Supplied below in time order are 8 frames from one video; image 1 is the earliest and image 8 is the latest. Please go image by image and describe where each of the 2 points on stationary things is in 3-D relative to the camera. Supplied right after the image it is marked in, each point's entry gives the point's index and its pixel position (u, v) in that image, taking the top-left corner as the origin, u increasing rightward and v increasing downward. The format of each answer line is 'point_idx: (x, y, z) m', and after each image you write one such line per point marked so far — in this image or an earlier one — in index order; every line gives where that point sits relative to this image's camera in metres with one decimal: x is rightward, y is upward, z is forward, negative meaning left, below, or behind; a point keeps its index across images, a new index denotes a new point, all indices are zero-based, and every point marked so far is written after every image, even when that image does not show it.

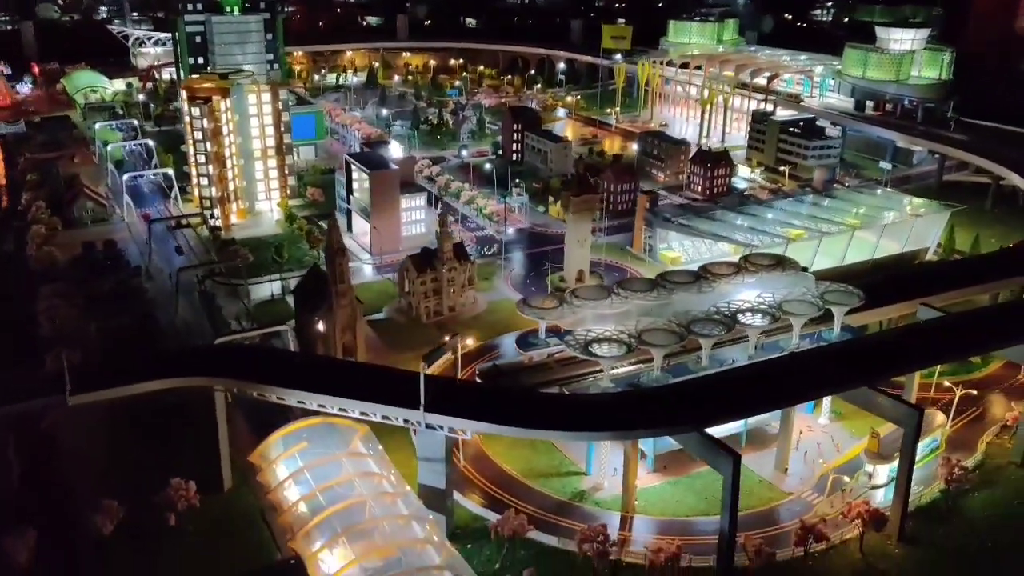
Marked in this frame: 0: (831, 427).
0: (+6.3, -2.7, +18.4) m
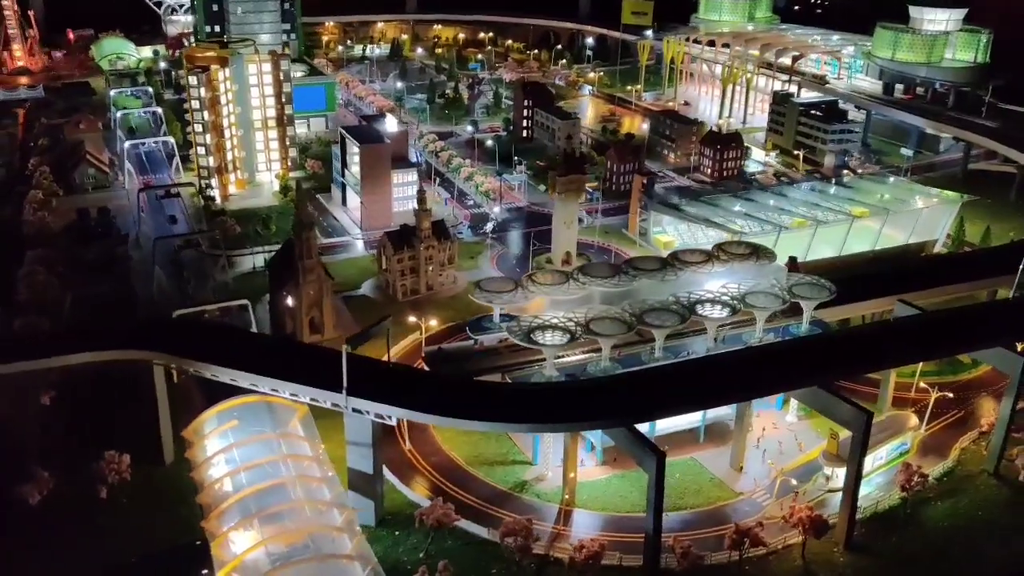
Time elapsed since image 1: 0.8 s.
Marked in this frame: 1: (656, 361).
0: (+5.4, -2.6, +17.7) m
1: (+2.4, -1.3, +16.0) m
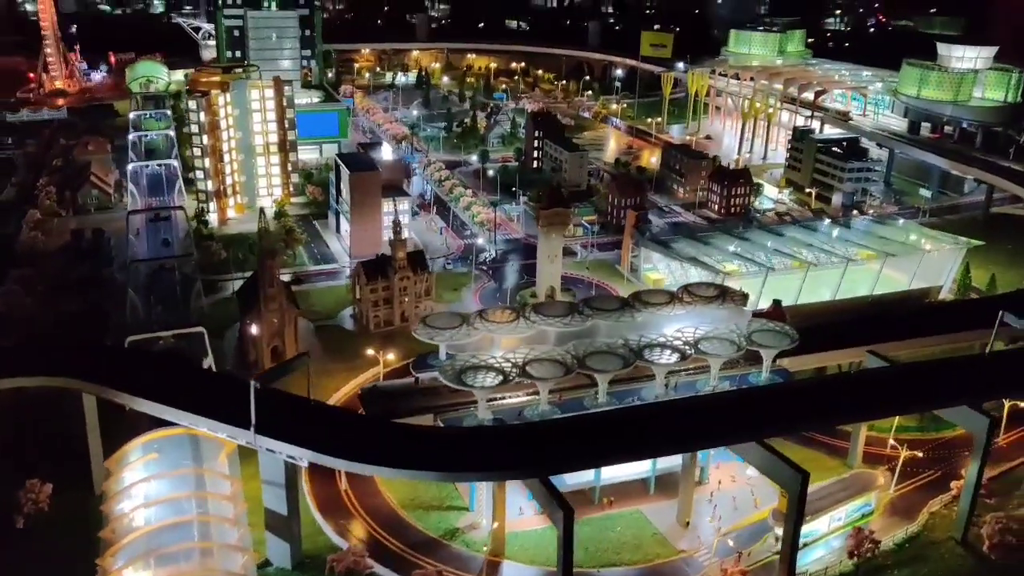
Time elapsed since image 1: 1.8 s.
0: (+4.4, -3.4, +16.8) m
1: (+1.4, -1.9, +15.2) m
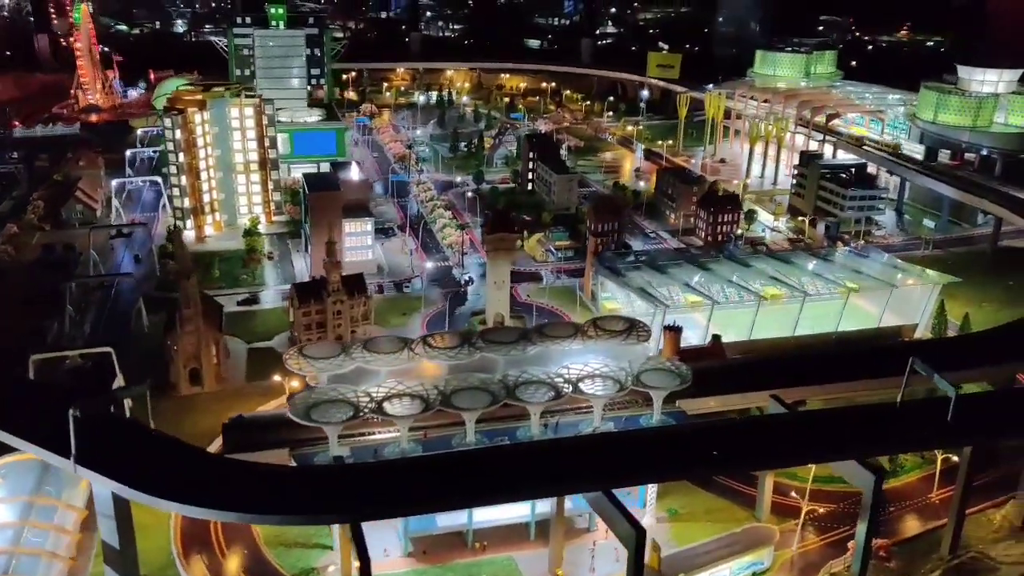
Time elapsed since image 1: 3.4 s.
0: (+2.3, -4.0, +15.7) m
1: (-0.8, -2.4, +14.4) m
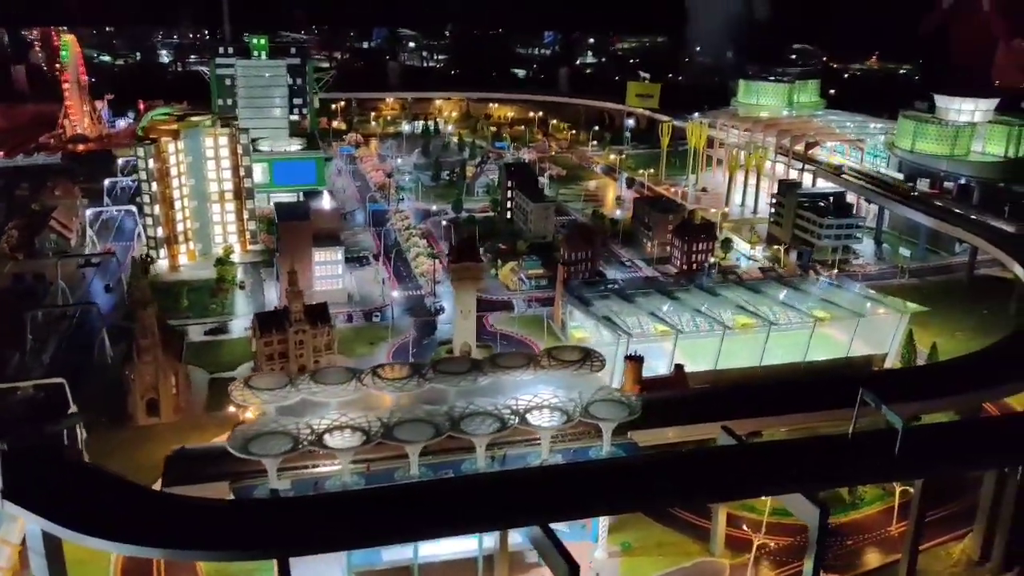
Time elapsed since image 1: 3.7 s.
0: (+1.5, -4.5, +15.4) m
1: (-1.6, -2.9, +14.2) m
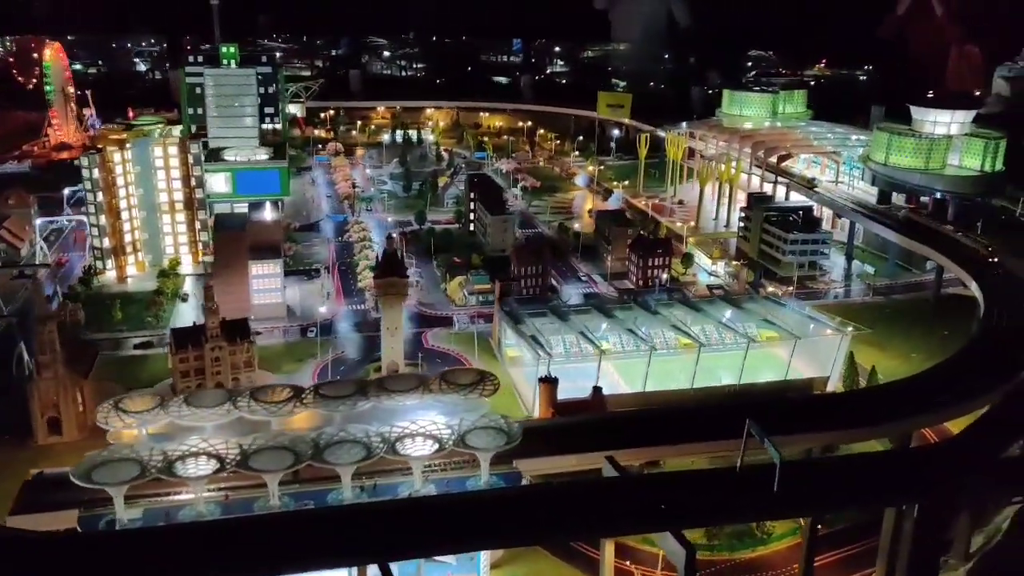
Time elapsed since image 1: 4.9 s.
0: (-0.5, -4.8, +14.6) m
1: (-3.6, -3.2, +13.5) m
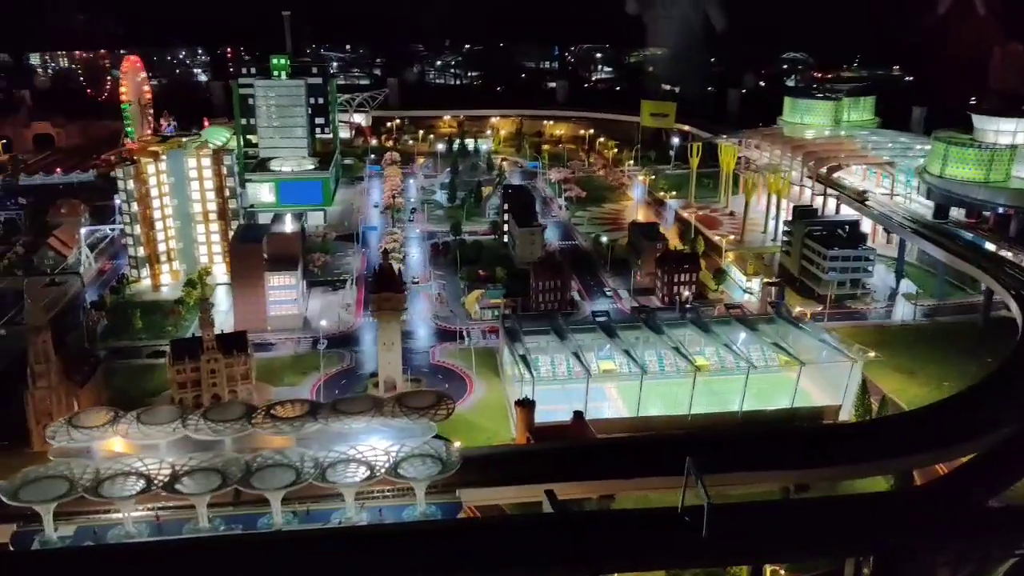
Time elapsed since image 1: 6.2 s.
0: (-1.4, -5.2, +14.1) m
1: (-4.6, -3.5, +13.4) m
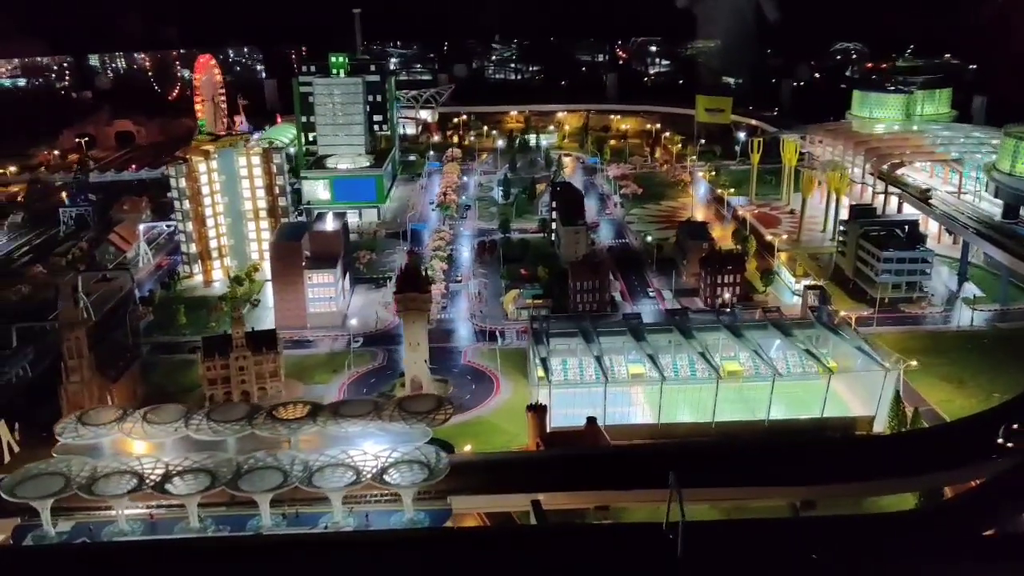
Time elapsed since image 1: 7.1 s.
0: (-1.6, -5.2, +14.0) m
1: (-4.8, -3.5, +13.5) m
